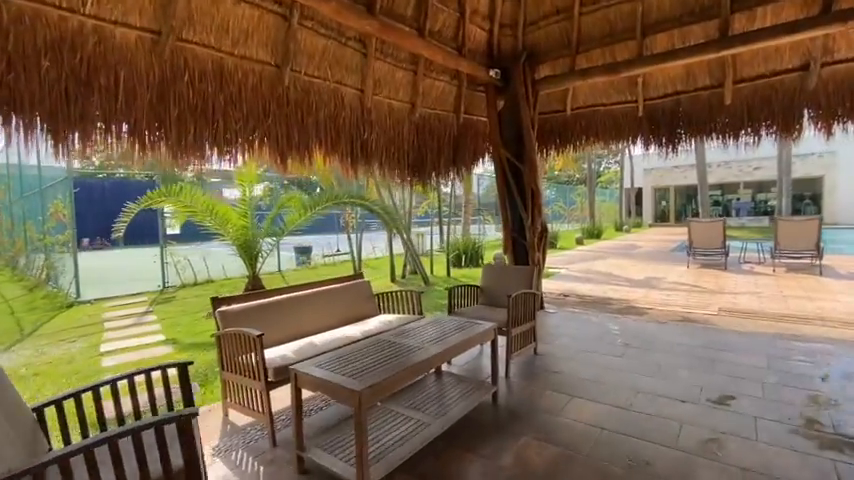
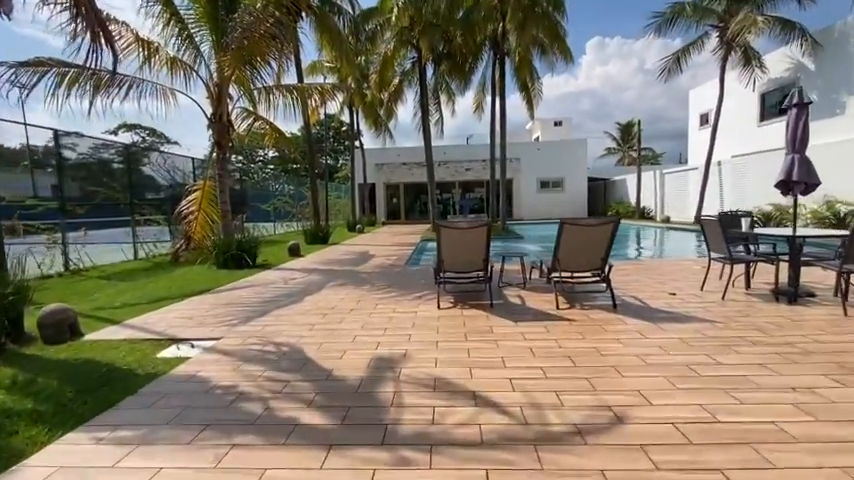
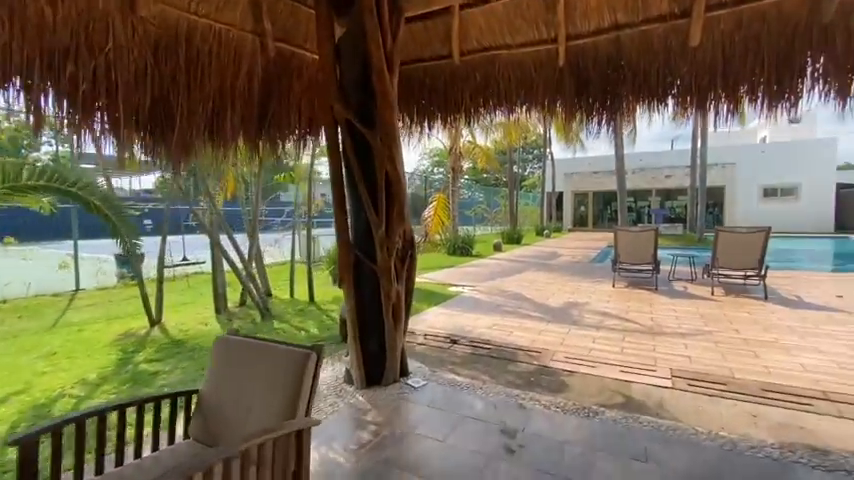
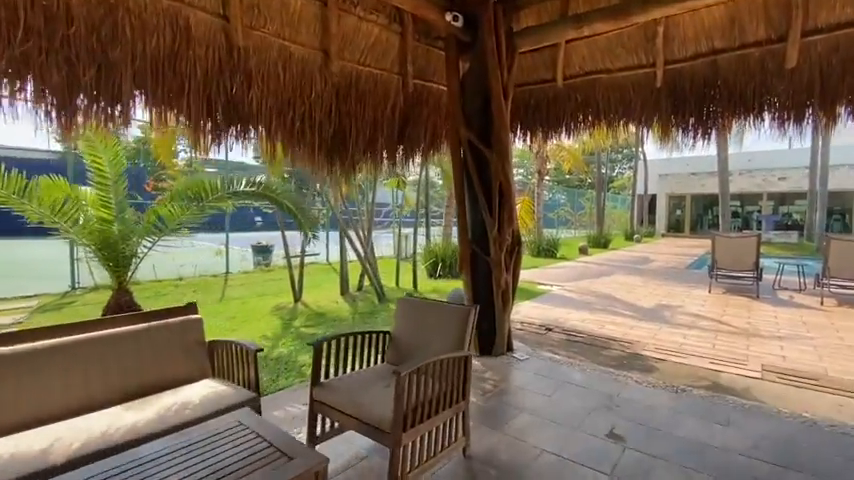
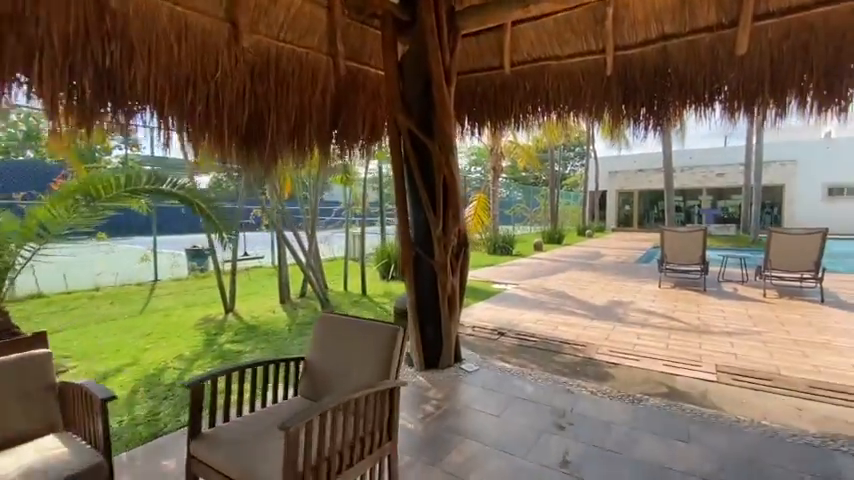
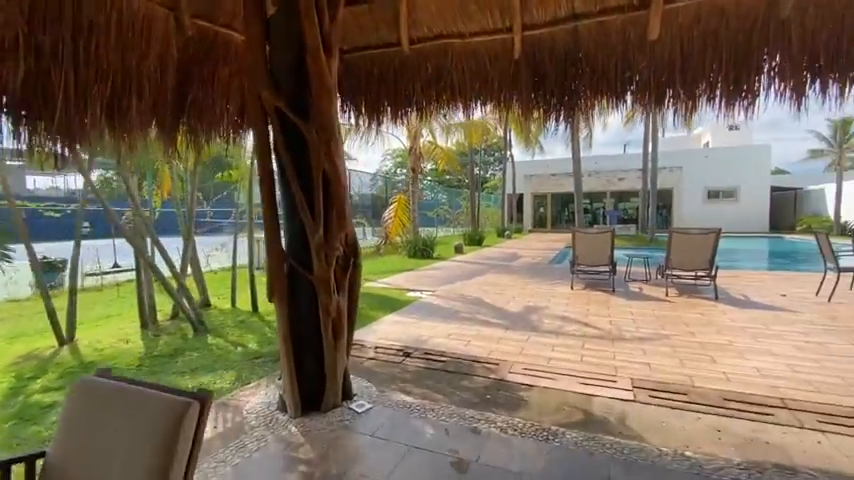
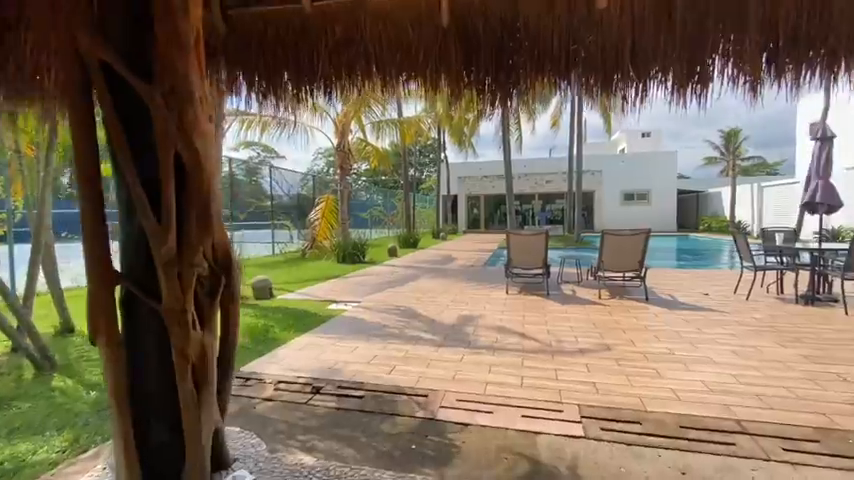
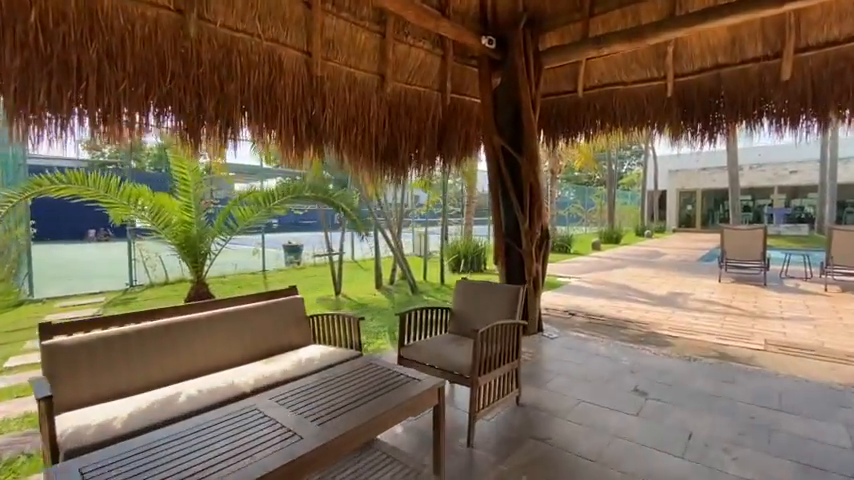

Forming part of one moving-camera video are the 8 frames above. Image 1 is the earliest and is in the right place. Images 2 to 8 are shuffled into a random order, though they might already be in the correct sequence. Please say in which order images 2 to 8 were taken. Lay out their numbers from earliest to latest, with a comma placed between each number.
8, 4, 5, 3, 6, 7, 2
